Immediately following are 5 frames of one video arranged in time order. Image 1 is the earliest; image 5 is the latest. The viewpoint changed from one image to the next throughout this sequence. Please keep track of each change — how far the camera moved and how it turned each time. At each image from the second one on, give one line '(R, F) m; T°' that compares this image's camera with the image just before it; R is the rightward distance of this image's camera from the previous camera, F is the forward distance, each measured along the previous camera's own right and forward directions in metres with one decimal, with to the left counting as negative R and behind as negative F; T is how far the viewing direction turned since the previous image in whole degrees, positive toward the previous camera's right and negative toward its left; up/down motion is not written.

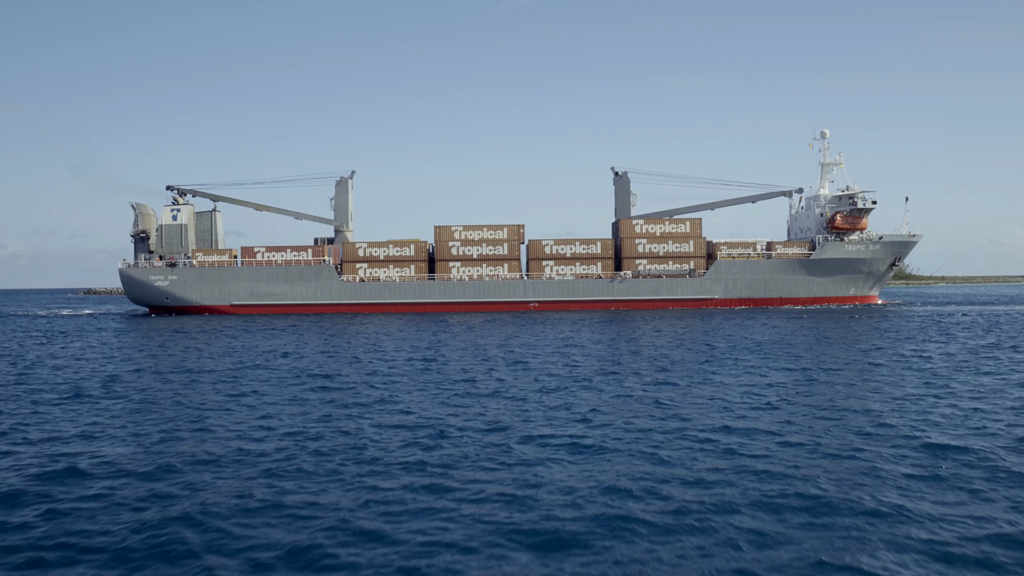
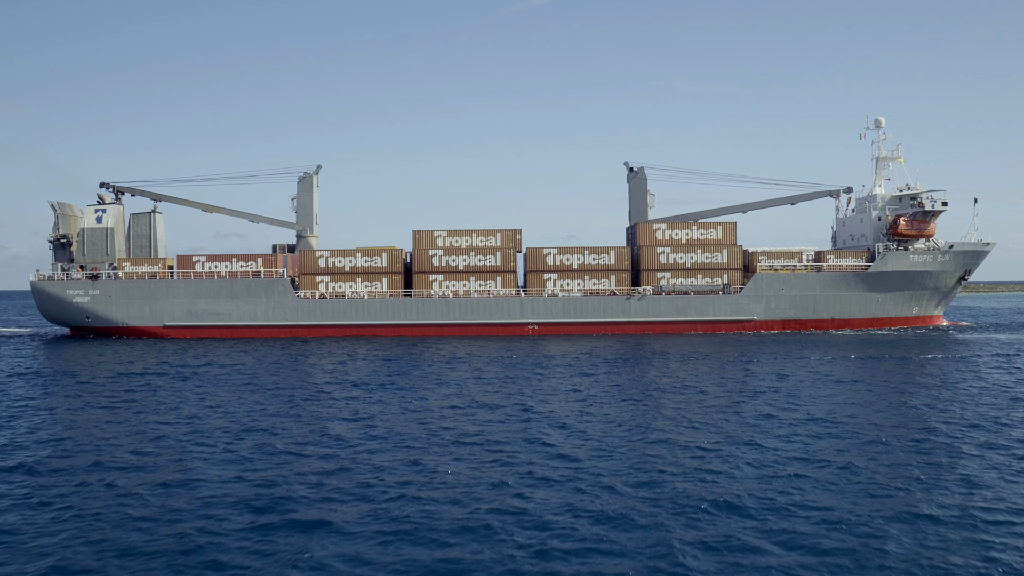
(+0.6, +10.1) m; 0°
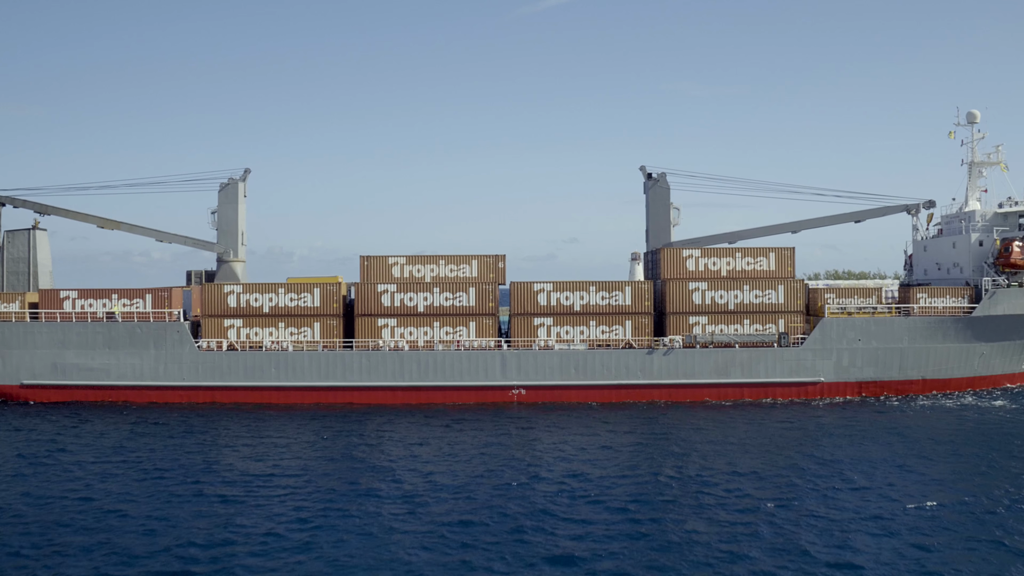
(+1.2, +12.2) m; 0°
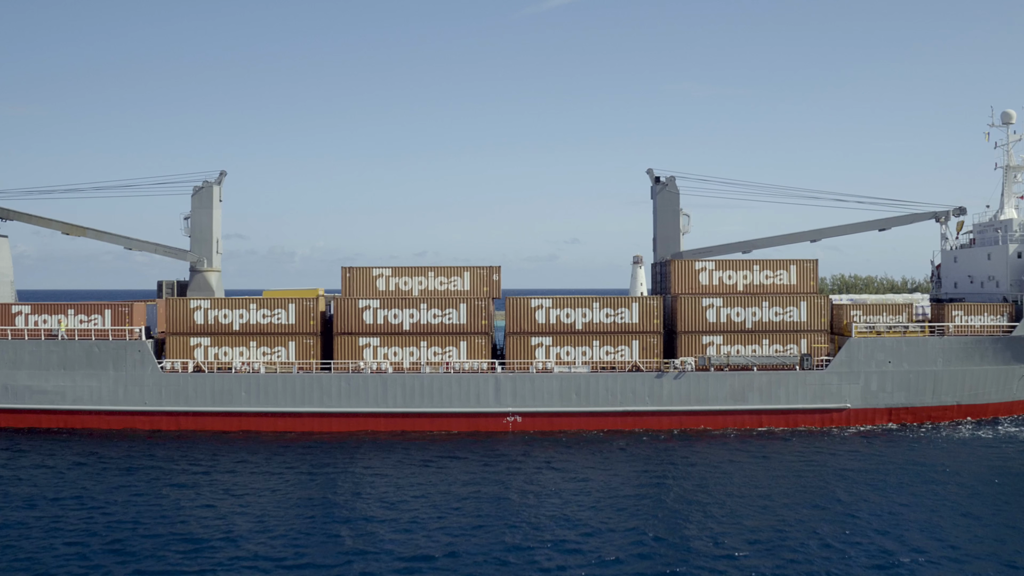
(+0.3, +3.1) m; 0°
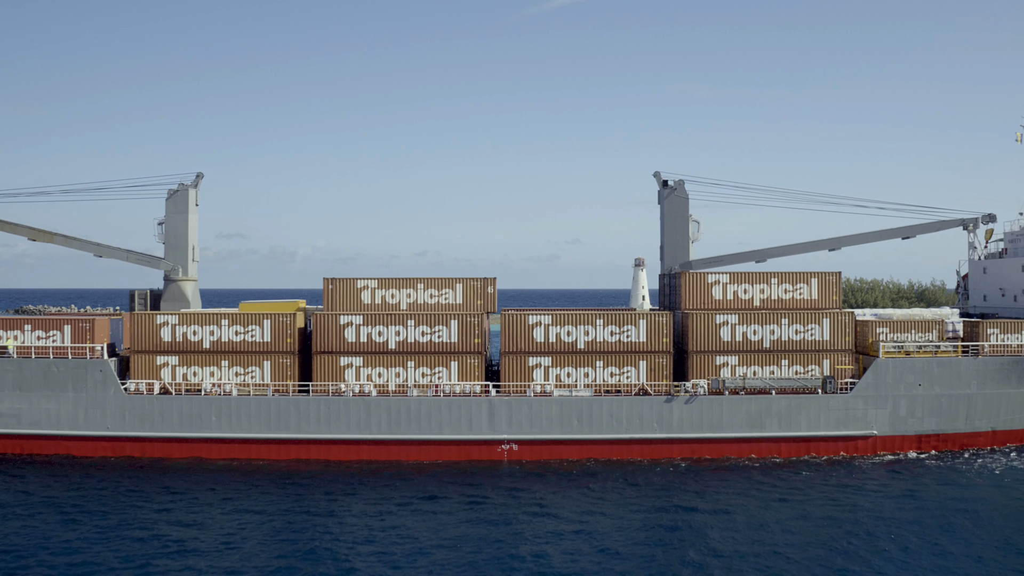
(+0.2, +2.6) m; 0°
